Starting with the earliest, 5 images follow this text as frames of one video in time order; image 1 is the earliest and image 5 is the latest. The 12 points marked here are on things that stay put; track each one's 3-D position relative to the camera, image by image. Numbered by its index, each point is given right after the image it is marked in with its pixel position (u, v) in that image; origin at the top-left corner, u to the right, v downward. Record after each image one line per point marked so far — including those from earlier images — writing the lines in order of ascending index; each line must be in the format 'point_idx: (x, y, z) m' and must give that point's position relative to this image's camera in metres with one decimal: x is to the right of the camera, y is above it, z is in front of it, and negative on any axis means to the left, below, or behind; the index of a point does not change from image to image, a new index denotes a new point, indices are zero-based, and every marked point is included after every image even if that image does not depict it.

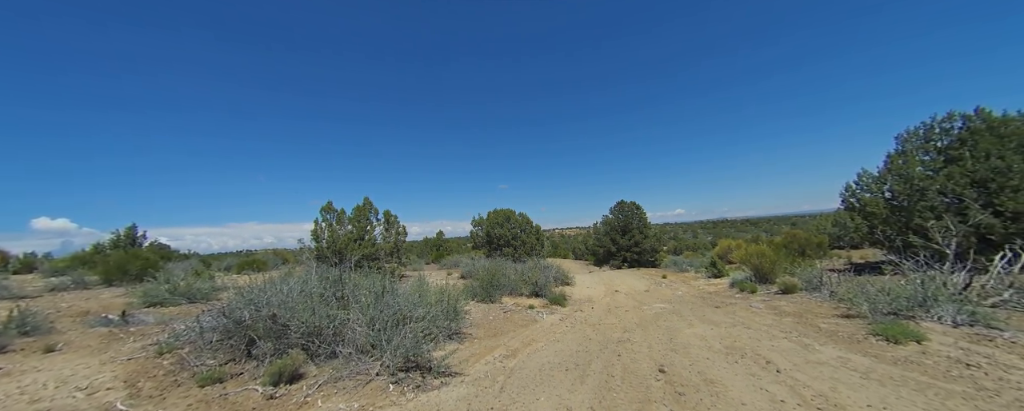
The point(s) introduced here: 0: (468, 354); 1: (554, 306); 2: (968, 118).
0: (-0.8, -2.7, +5.9) m
1: (+1.4, -3.4, +11.1) m
2: (+17.3, +3.4, +12.4) m
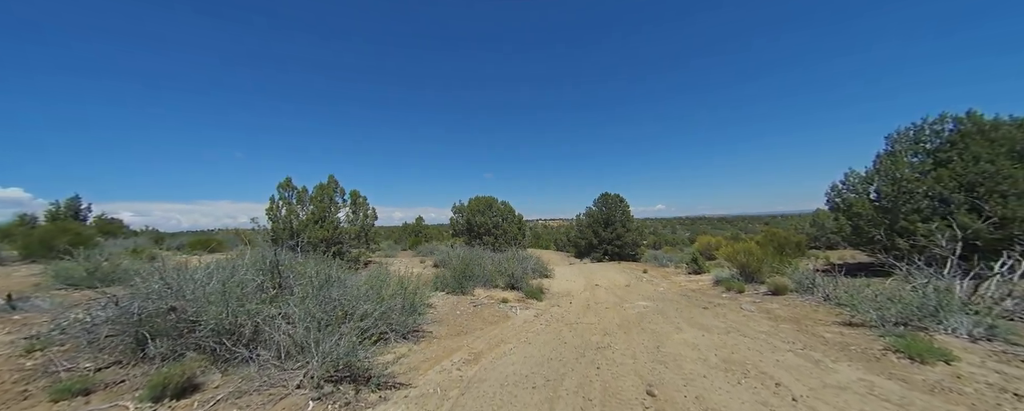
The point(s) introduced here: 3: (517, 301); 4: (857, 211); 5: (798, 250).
0: (-1.4, -2.3, +4.9) m
1: (+0.5, -3.0, +10.3) m
2: (+16.6, +3.2, +12.1) m
3: (+0.1, -2.9, +9.9) m
4: (+14.2, -0.3, +13.4) m
5: (+16.0, -2.5, +18.3) m
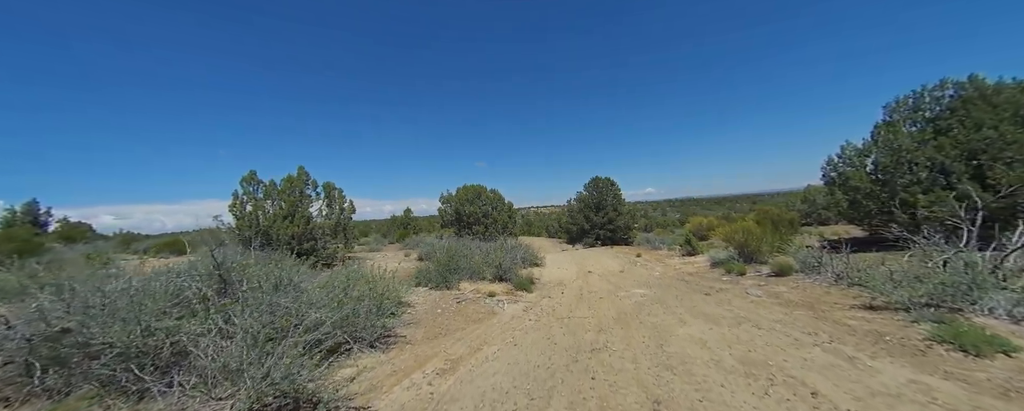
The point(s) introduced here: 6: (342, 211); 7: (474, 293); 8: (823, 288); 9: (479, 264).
0: (-1.6, -2.2, +4.2) m
1: (+0.2, -2.6, +9.7) m
2: (+16.0, +4.3, +11.7) m
3: (-0.2, -2.5, +9.3) m
4: (+13.6, +0.8, +13.0) m
5: (+15.4, -1.2, +18.0) m
6: (-7.0, -0.2, +13.5) m
7: (-1.1, -2.4, +9.1) m
8: (+5.8, -1.6, +6.1) m
9: (-1.1, -2.0, +11.4) m
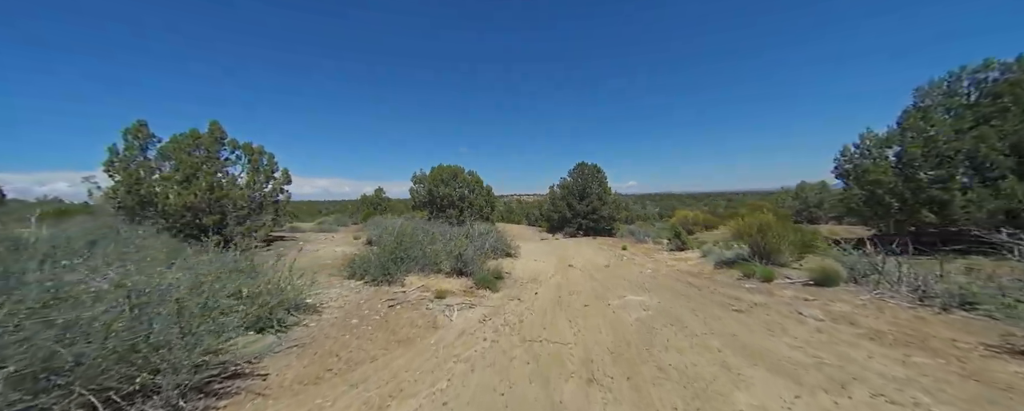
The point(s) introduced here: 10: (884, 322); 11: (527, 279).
0: (-2.2, -1.7, +2.0) m
1: (-0.7, -2.0, +7.5) m
2: (+15.3, +4.2, +10.1) m
3: (-1.1, -1.9, +7.1) m
4: (+12.7, +0.9, +11.4) m
5: (+14.0, -0.9, +16.6) m
6: (-8.0, +0.8, +10.8) m
7: (-1.9, -1.8, +6.9) m
8: (+5.1, -1.4, +4.3) m
9: (-2.1, -1.3, +9.1) m
10: (+4.4, -1.4, +3.9) m
11: (+0.4, -2.0, +9.1) m
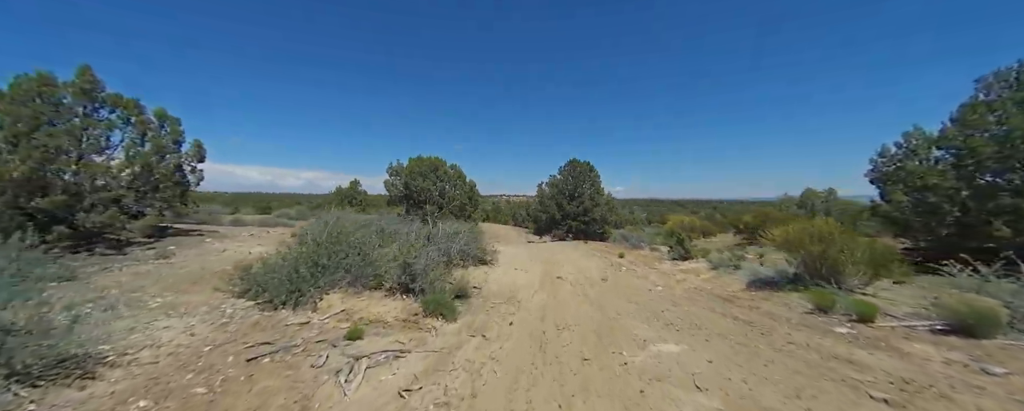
0: (-2.6, -1.5, -0.5) m
1: (-1.3, -1.8, +5.1) m
2: (+14.7, +3.9, +8.3) m
3: (-1.7, -1.7, +4.7) m
4: (+12.0, +0.7, +9.5) m
5: (+13.2, -1.2, +14.7) m
6: (-8.6, +1.2, +8.2) m
7: (-2.5, -1.6, +4.5) m
8: (+4.7, -1.4, +2.1) m
9: (-2.7, -1.1, +6.7) m
10: (+4.0, -1.4, +1.7) m
11: (-0.2, -1.9, +6.7) m
